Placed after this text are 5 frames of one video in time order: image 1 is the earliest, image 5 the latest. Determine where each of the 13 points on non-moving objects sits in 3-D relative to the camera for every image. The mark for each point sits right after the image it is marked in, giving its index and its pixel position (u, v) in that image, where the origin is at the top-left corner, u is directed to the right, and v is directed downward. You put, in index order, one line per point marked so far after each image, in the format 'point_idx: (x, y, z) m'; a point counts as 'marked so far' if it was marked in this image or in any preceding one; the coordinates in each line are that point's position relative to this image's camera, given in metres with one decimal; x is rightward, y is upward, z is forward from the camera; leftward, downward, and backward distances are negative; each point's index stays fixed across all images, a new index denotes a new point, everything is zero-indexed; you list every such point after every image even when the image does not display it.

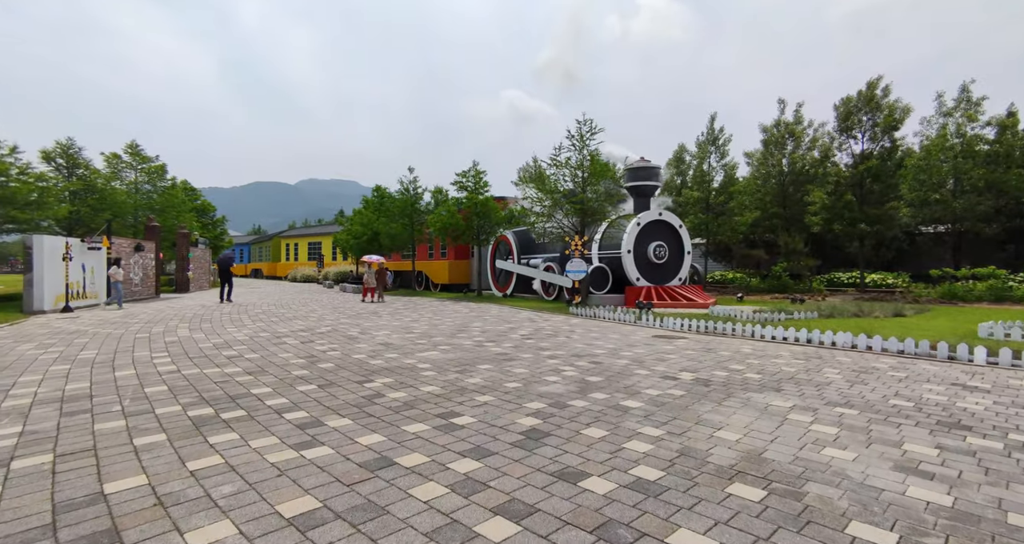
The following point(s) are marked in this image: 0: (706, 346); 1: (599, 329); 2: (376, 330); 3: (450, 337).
0: (+3.6, -1.4, +9.4) m
1: (+2.2, -1.4, +12.5) m
2: (-2.9, -1.3, +11.1) m
3: (-1.3, -1.4, +10.3) m
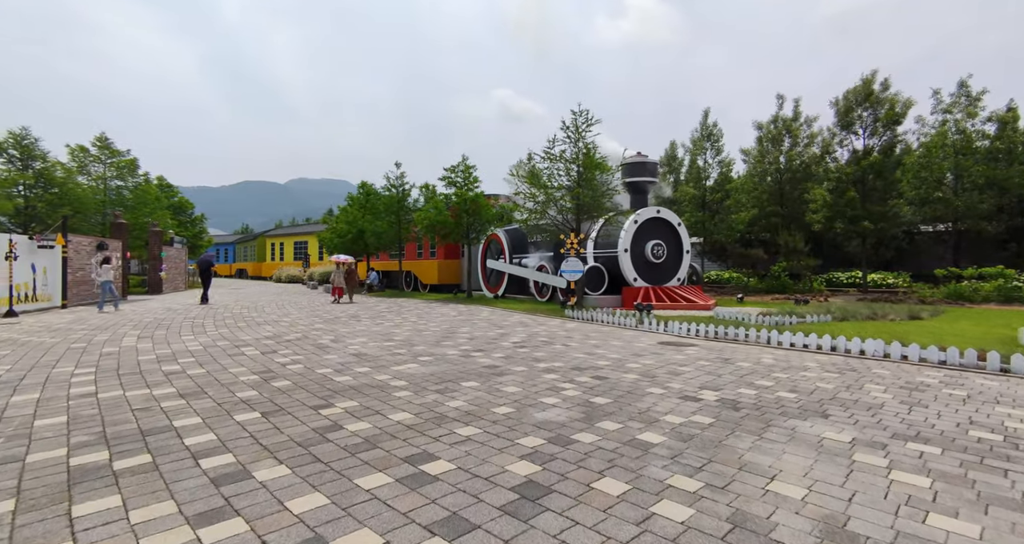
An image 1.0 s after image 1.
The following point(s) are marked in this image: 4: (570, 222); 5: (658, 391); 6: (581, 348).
0: (+3.5, -1.4, +8.3) m
1: (+2.0, -1.4, +11.4) m
2: (-3.1, -1.3, +9.9) m
3: (-1.4, -1.4, +9.2) m
4: (+2.3, +2.0, +19.6) m
5: (+1.7, -1.4, +5.9) m
6: (+1.3, -1.4, +9.4) m
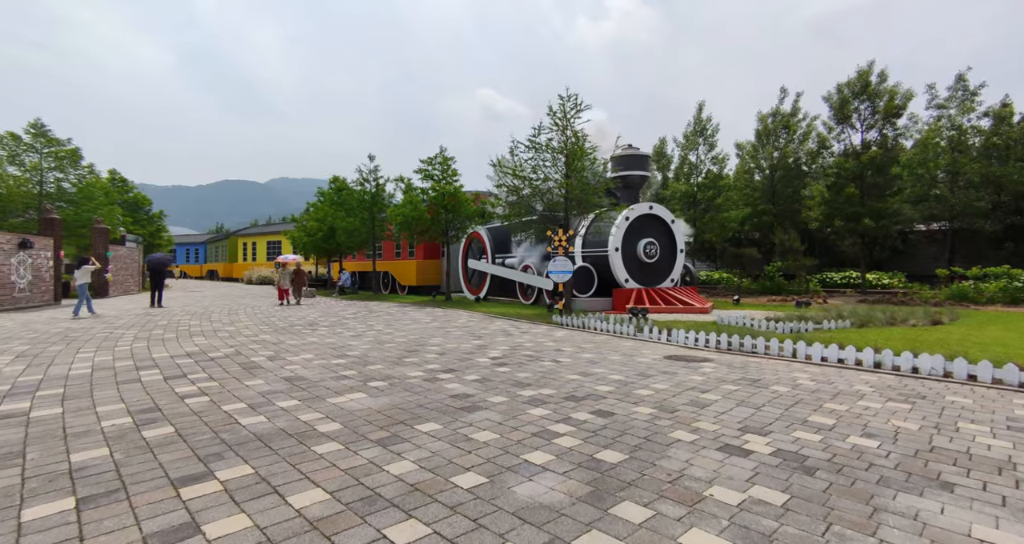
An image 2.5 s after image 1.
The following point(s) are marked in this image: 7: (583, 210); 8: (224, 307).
0: (+3.2, -1.4, +6.7) m
1: (+1.6, -1.5, +9.8) m
2: (-3.5, -1.3, +8.1) m
3: (-1.8, -1.4, +7.5) m
4: (+1.6, +1.9, +17.9) m
5: (+1.5, -1.4, +4.3) m
6: (+0.9, -1.4, +7.7) m
7: (+2.4, +2.1, +17.4) m
8: (-9.3, -1.1, +16.3) m
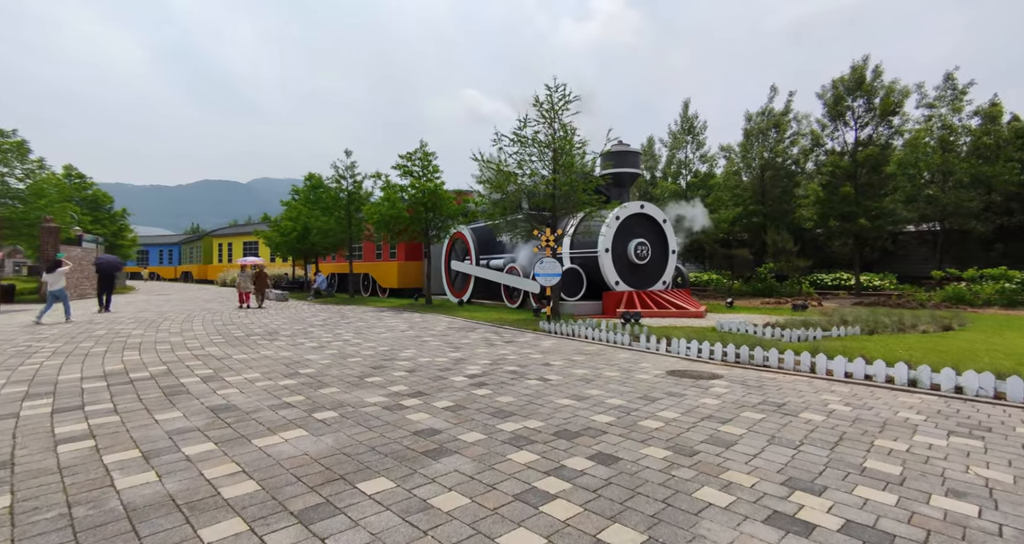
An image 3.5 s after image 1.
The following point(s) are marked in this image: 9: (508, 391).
0: (+2.9, -1.5, +5.7) m
1: (+1.3, -1.5, +8.7) m
2: (-3.7, -1.4, +6.9) m
3: (-2.0, -1.4, +6.3) m
4: (+1.1, +1.9, +16.9) m
5: (+1.3, -1.5, +3.2) m
6: (+0.7, -1.5, +6.6) m
7: (+1.9, +2.0, +16.3) m
8: (-9.8, -1.2, +14.9) m
9: (0.0, -1.5, +6.3) m
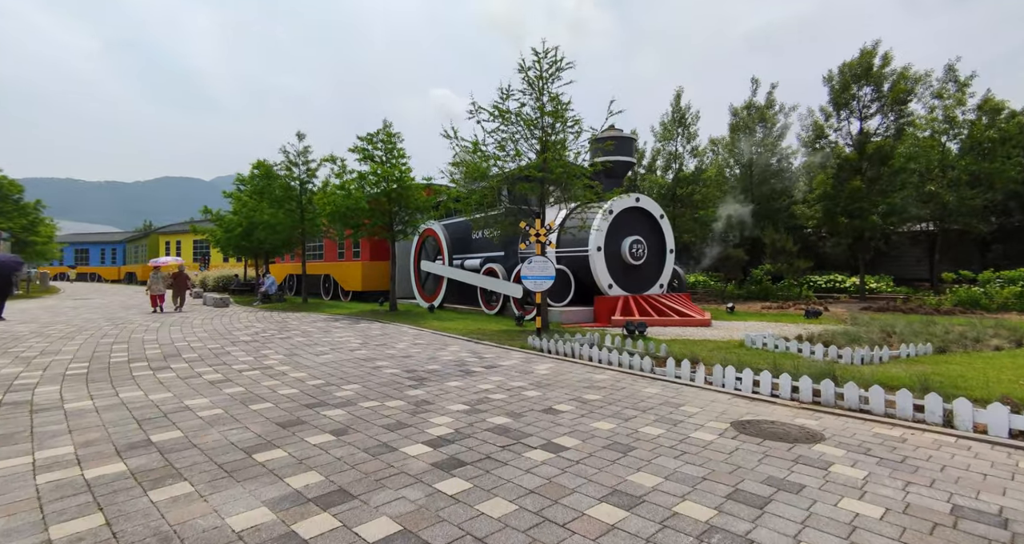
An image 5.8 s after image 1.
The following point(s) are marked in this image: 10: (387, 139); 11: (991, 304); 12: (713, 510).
0: (+2.9, -1.5, +3.2) m
1: (+1.1, -1.5, +6.1) m
2: (-3.8, -1.4, +4.0) m
3: (-2.0, -1.5, +3.5) m
4: (+0.5, +1.8, +14.2) m
5: (+1.4, -1.5, +0.6) m
6: (+0.6, -1.5, +4.0) m
7: (+1.4, +2.0, +13.7) m
8: (-10.3, -1.2, +11.7) m
9: (-0.1, -1.5, +3.6) m
10: (-4.5, +4.7, +18.3) m
11: (+18.7, -1.2, +19.6) m
12: (+1.3, -1.5, +3.3) m
